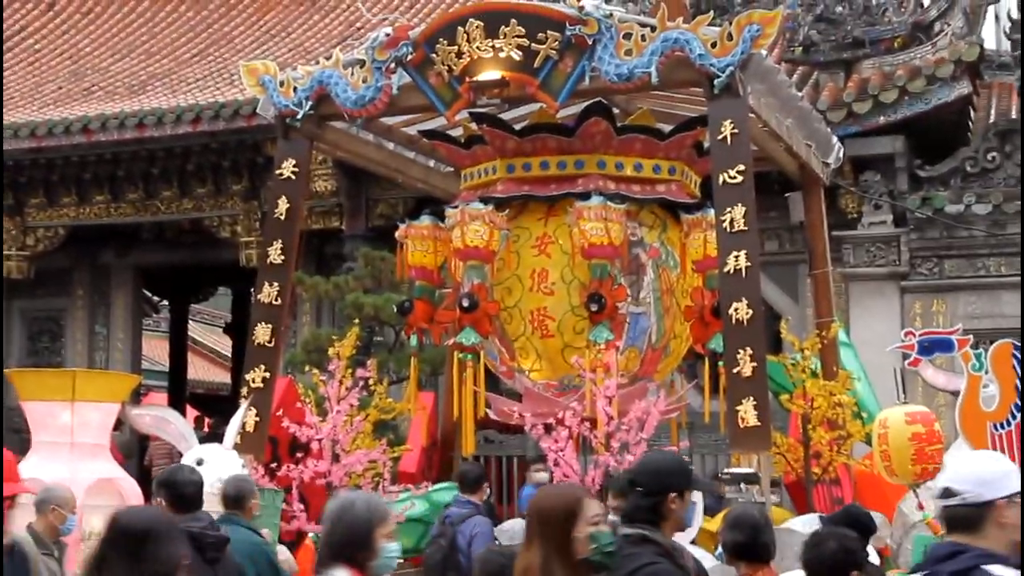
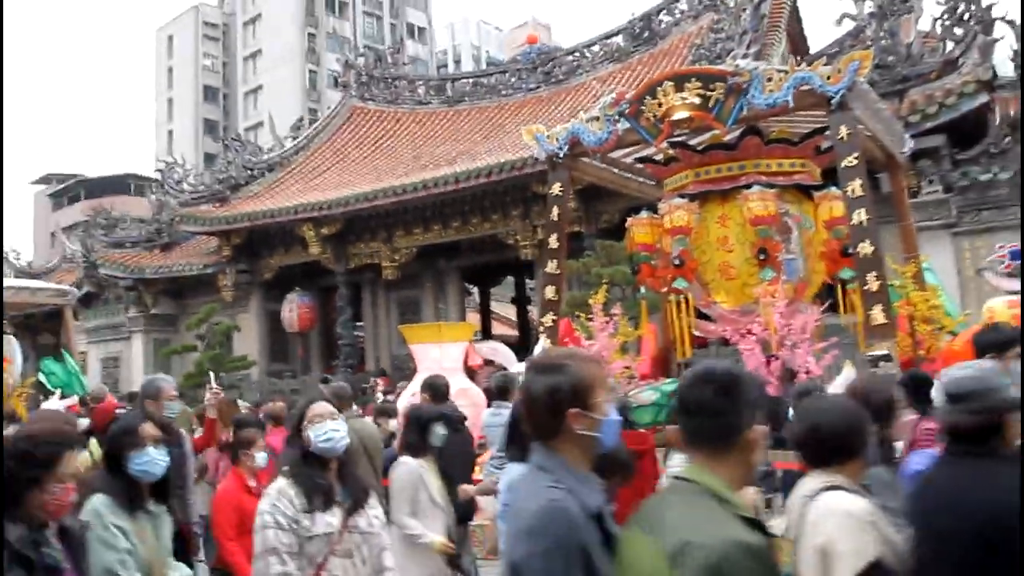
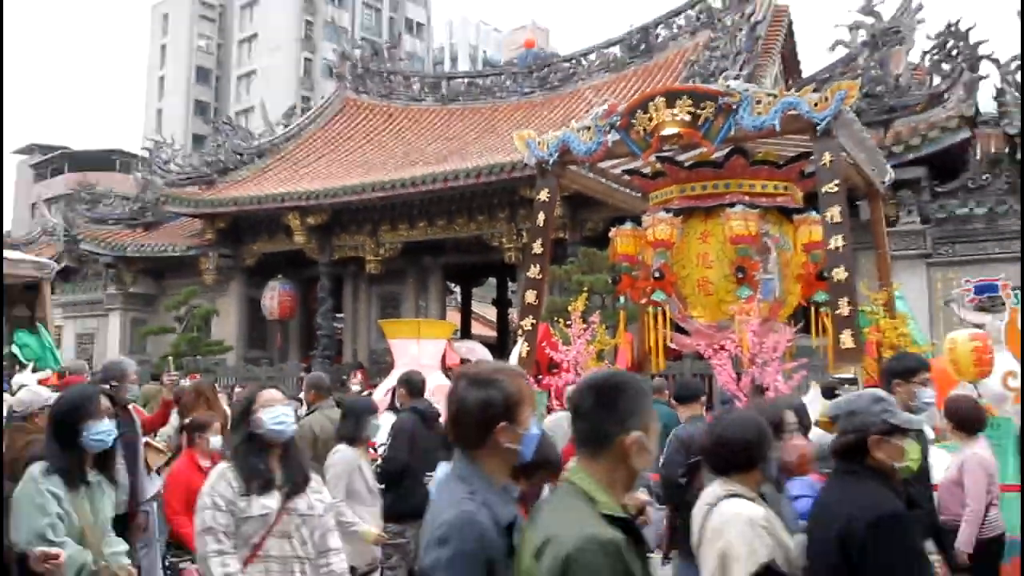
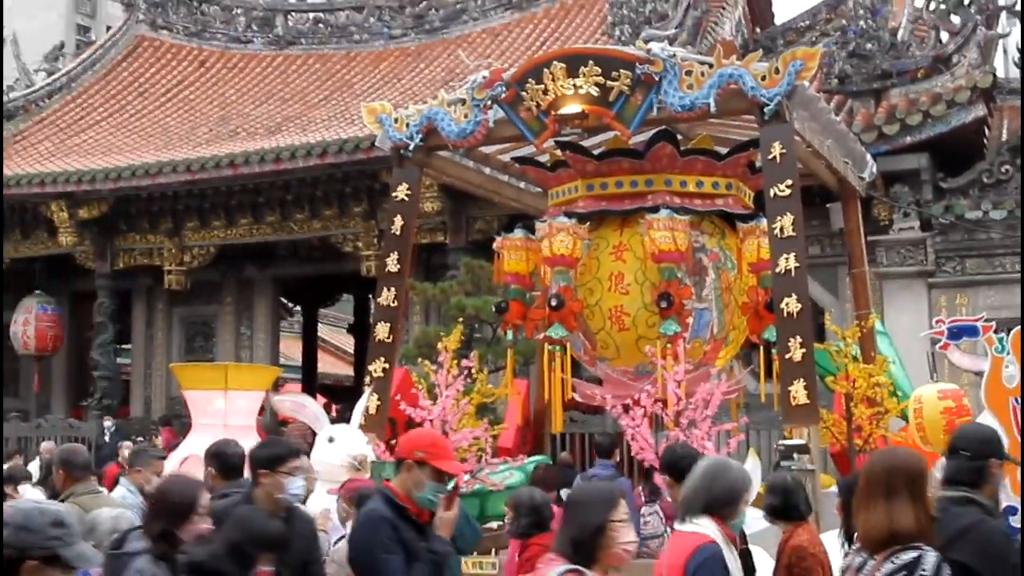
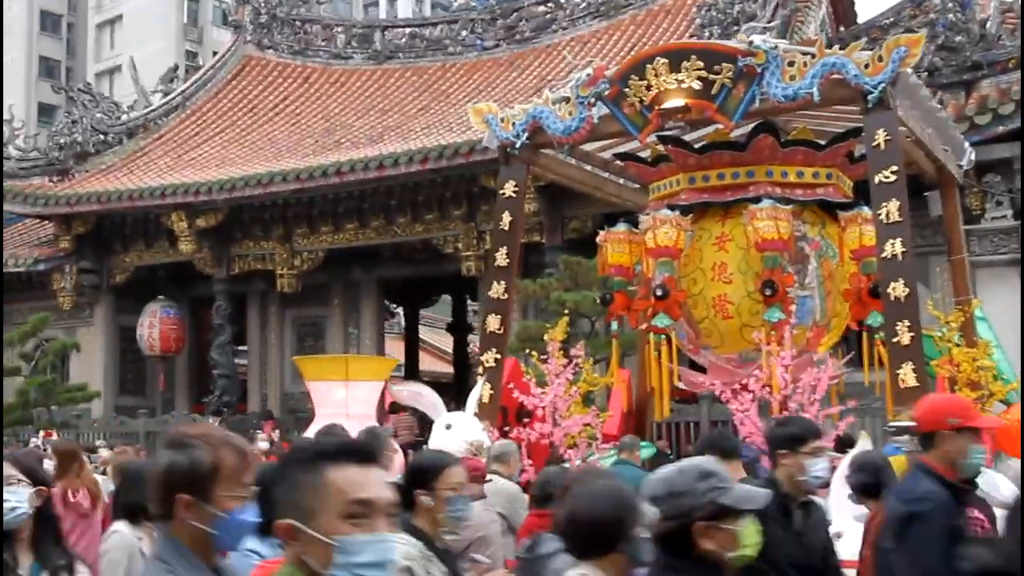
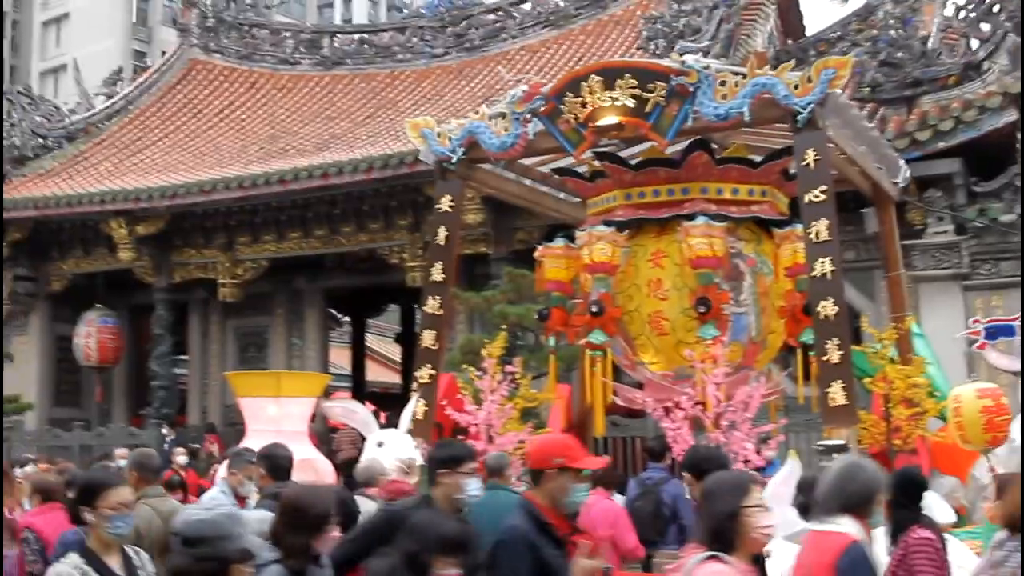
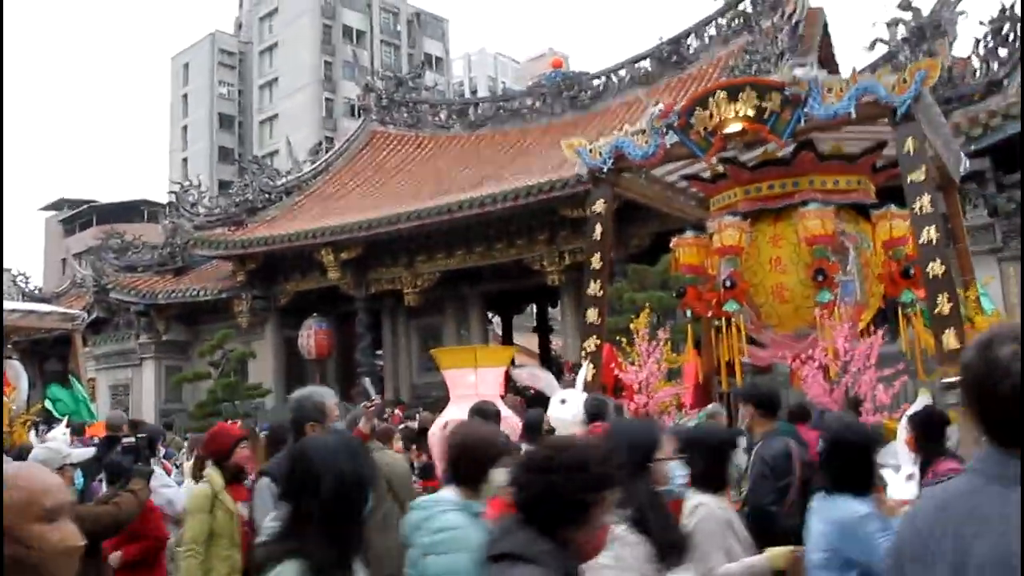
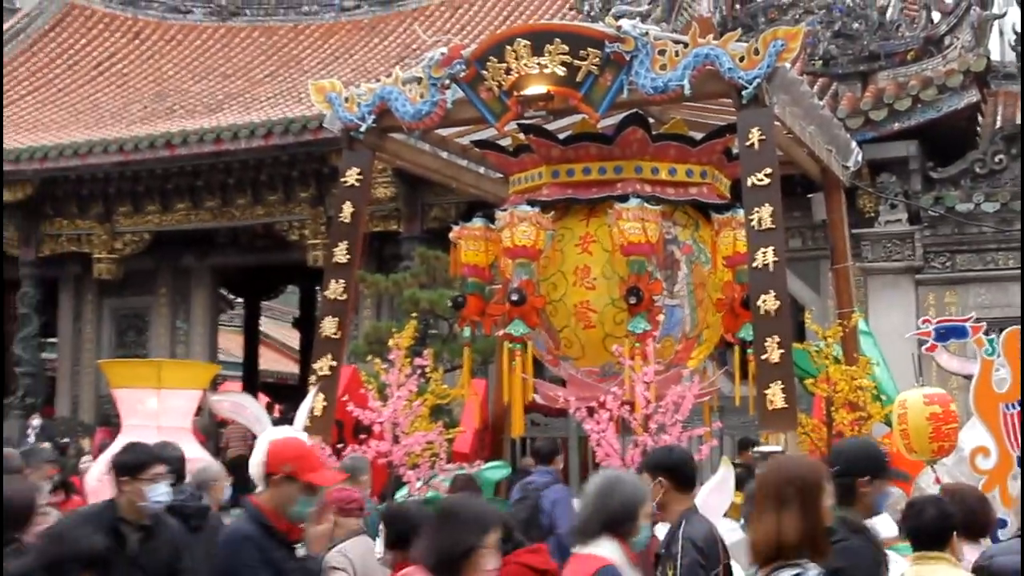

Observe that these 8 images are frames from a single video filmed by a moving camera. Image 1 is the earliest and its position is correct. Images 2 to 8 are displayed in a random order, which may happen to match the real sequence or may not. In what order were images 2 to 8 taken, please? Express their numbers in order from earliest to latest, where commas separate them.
8, 4, 6, 5, 3, 2, 7
